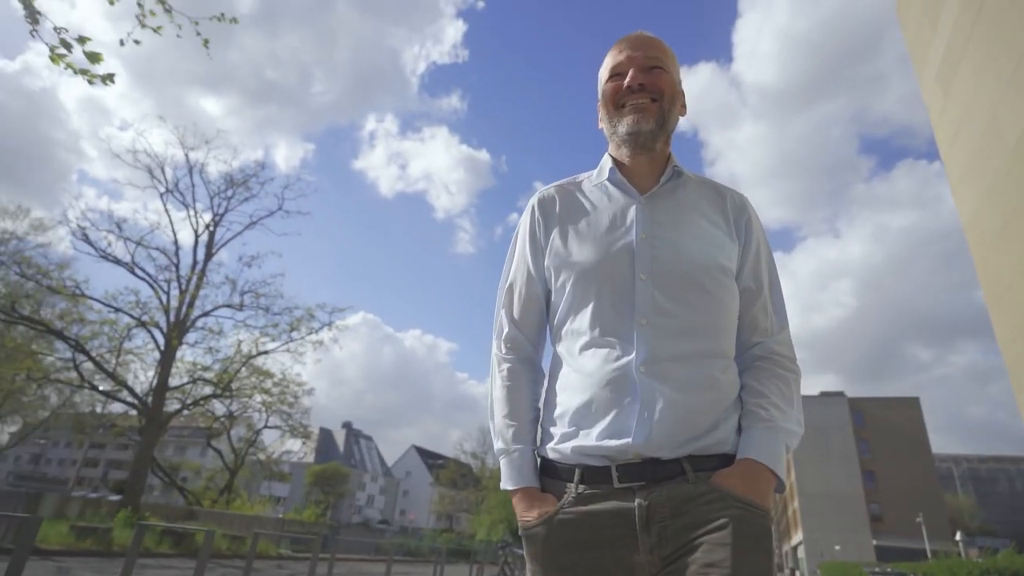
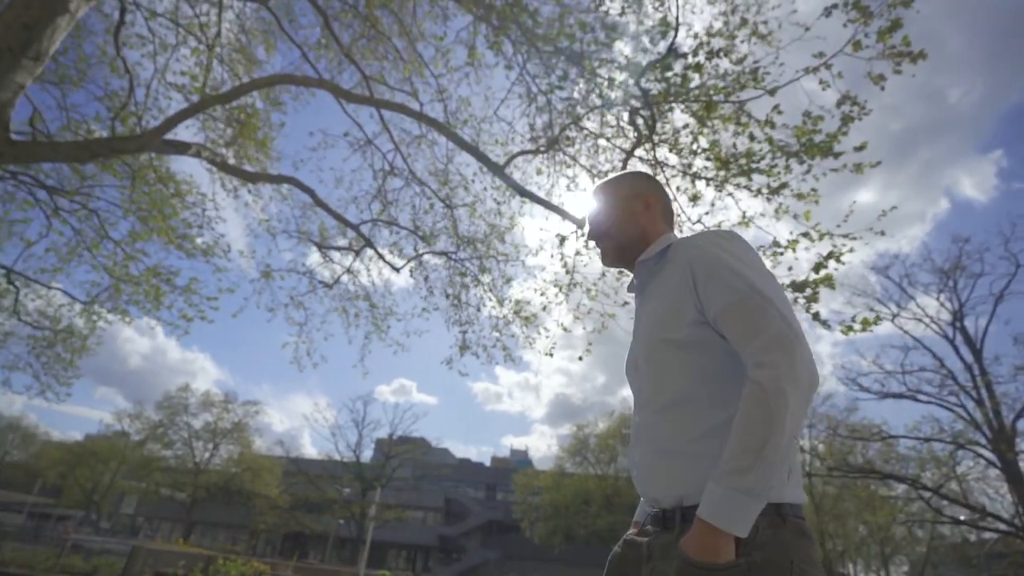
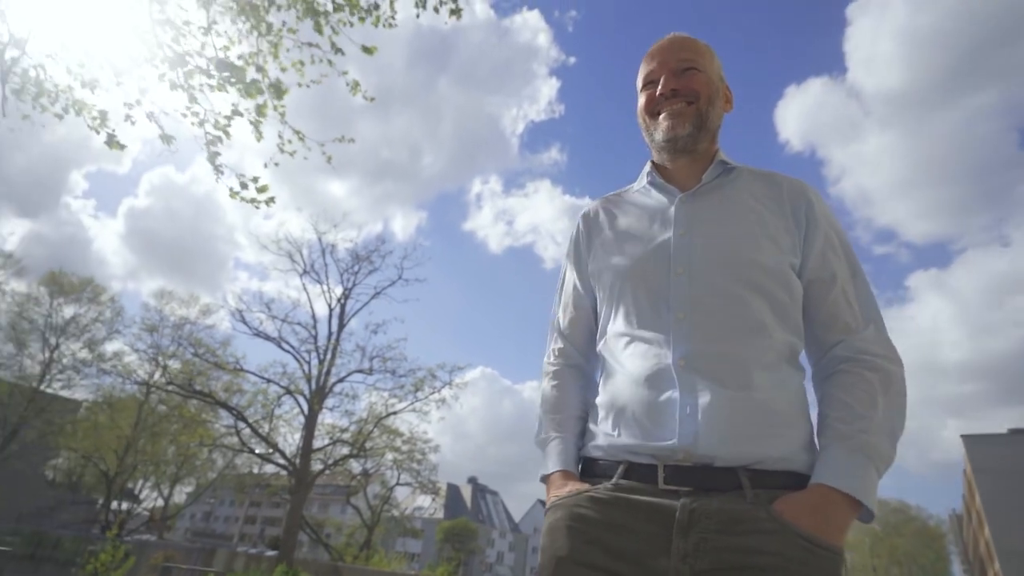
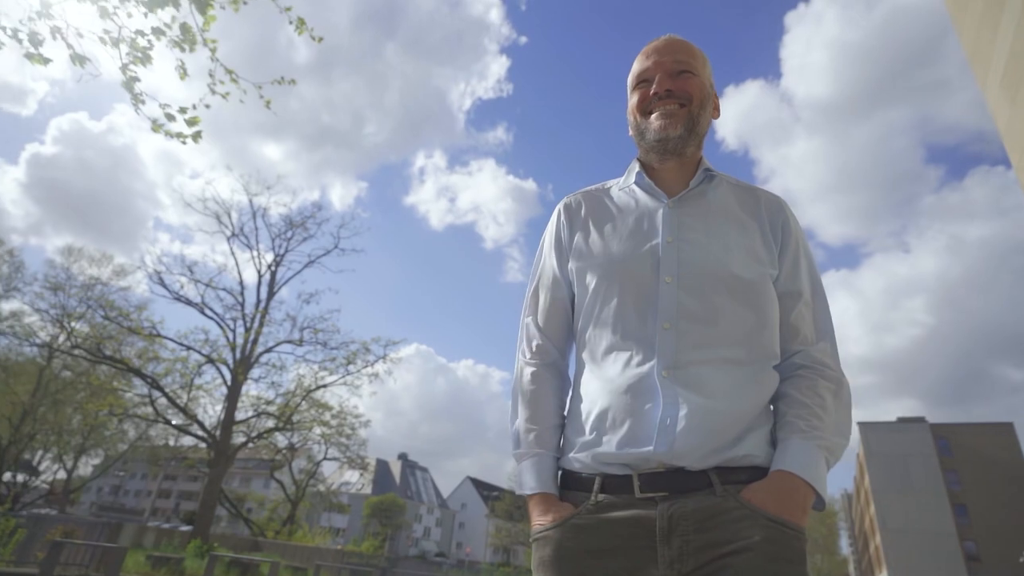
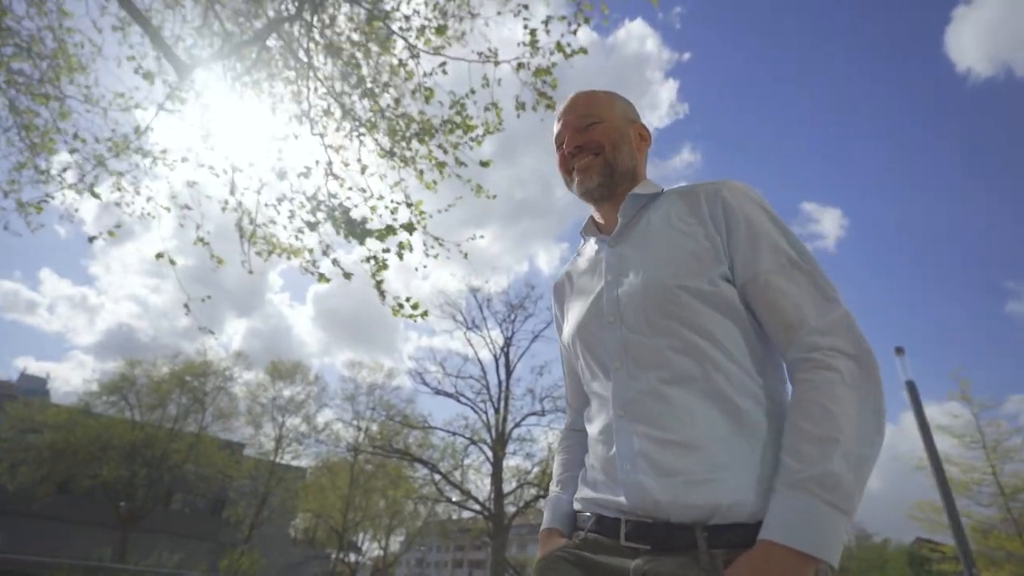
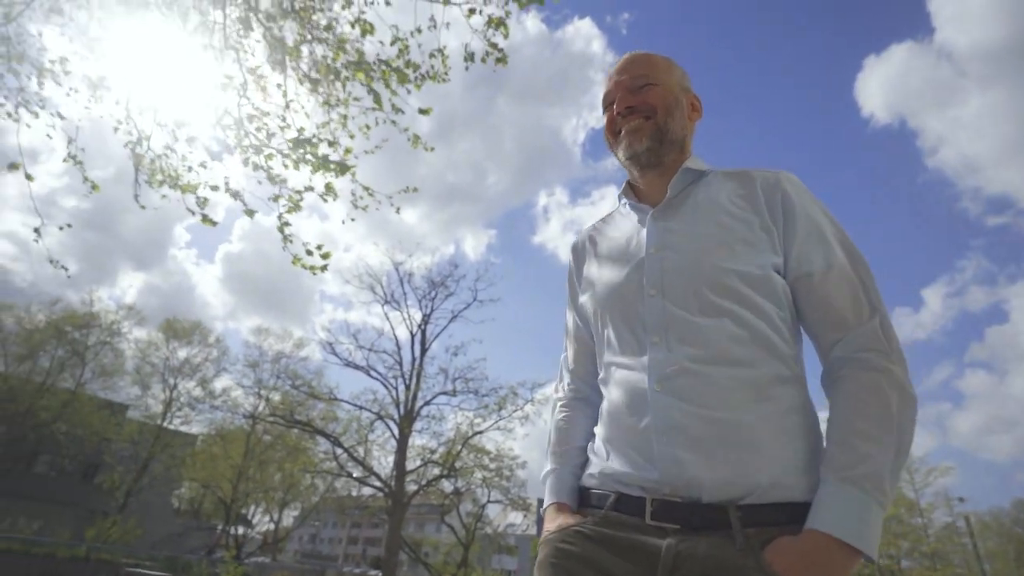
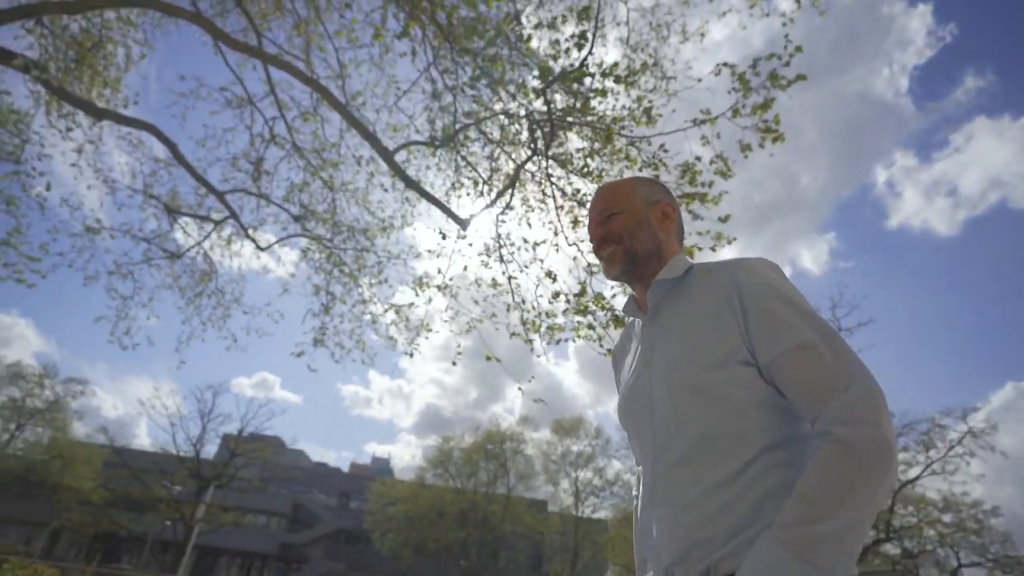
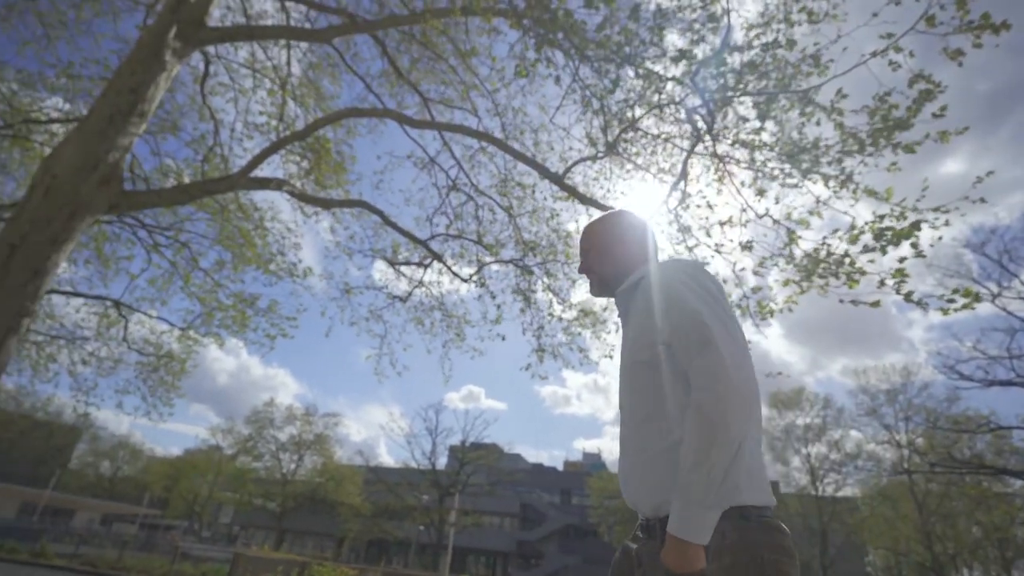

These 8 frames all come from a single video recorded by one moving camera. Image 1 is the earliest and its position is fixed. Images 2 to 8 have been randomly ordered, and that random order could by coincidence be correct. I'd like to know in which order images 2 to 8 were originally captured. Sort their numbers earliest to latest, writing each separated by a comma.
4, 3, 6, 5, 7, 2, 8
